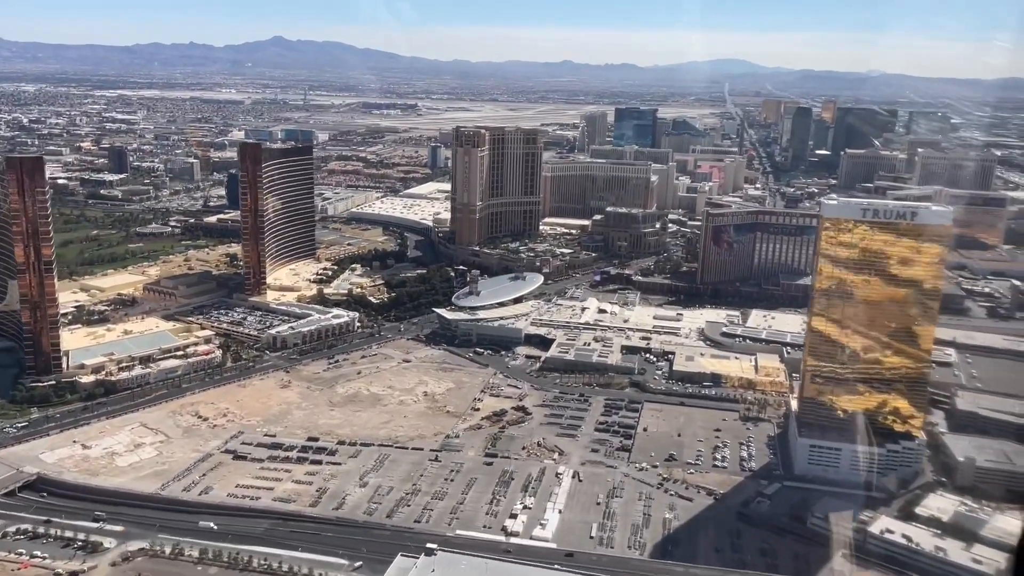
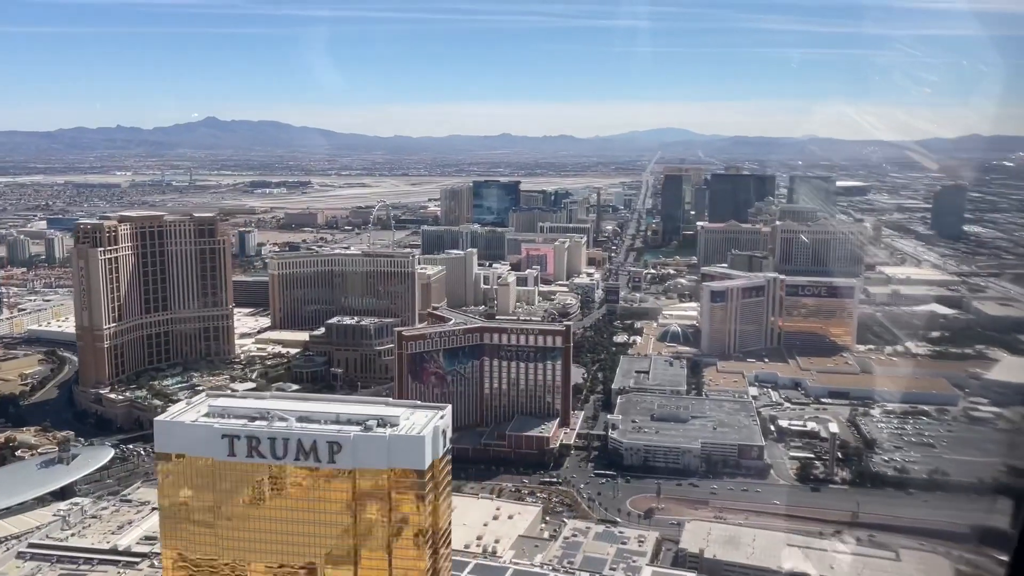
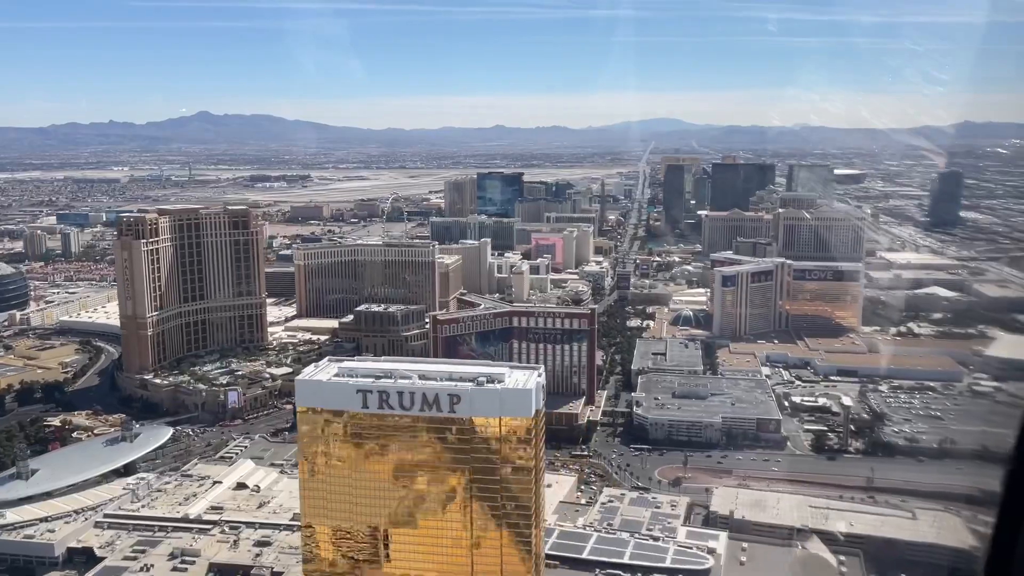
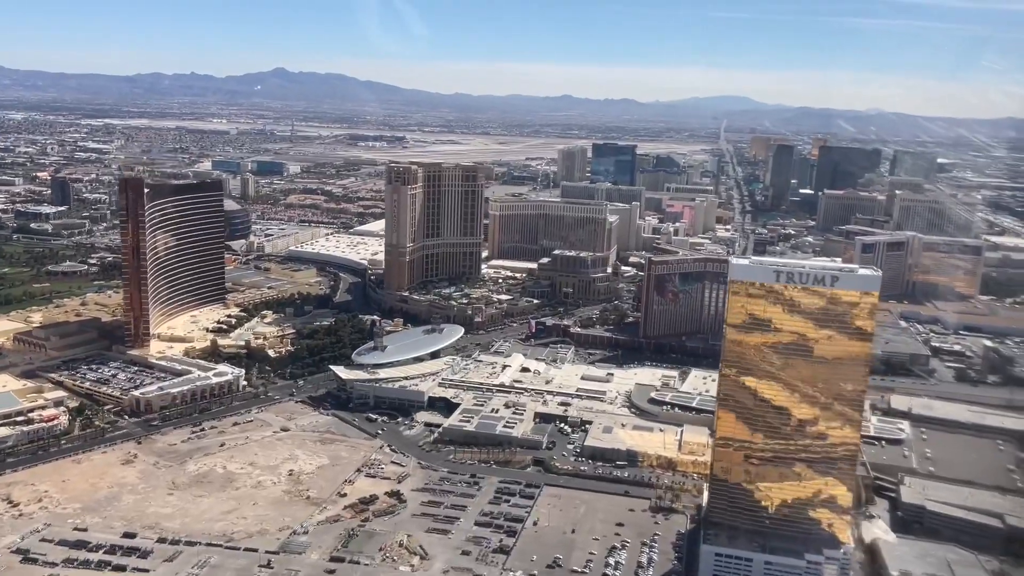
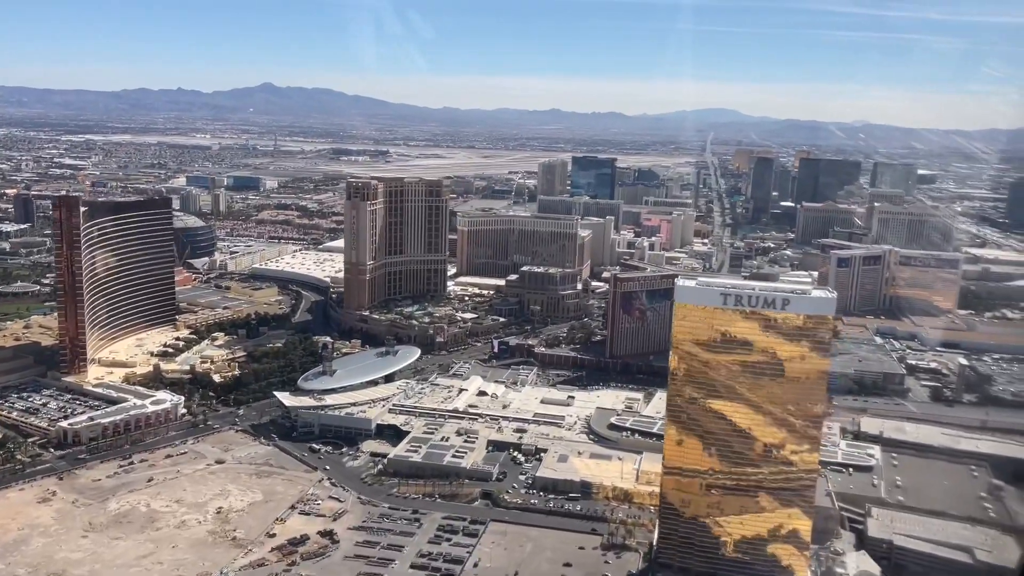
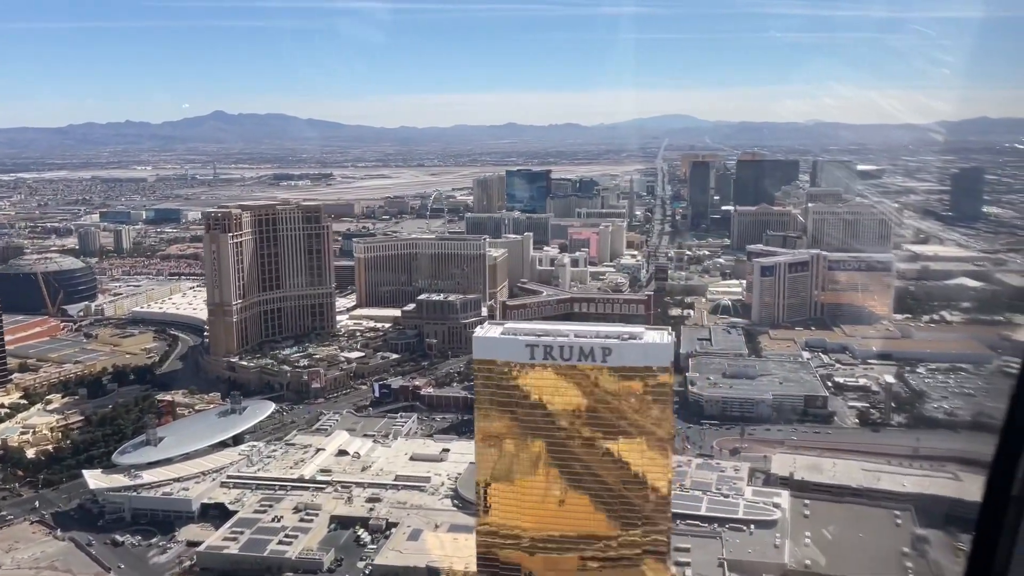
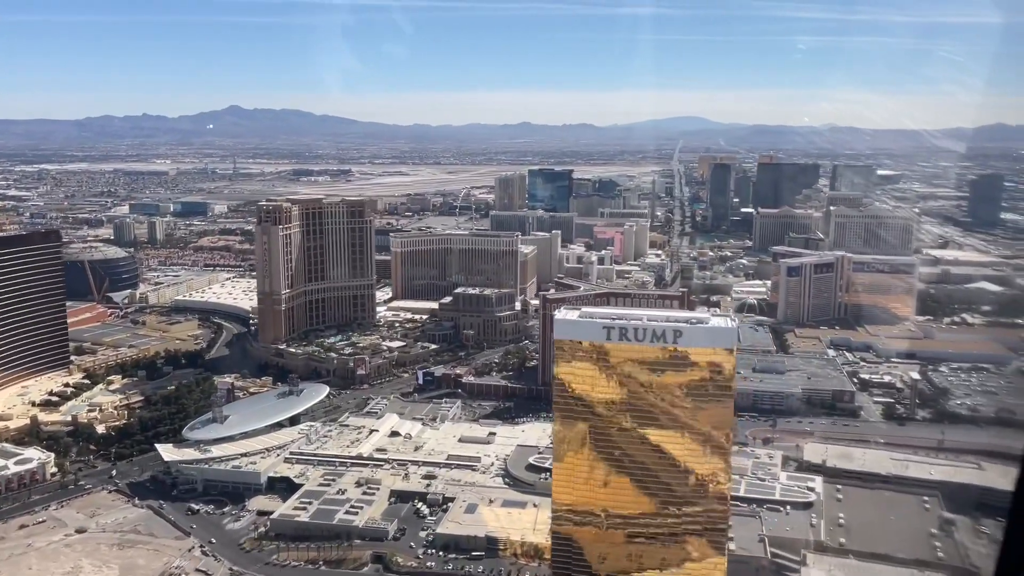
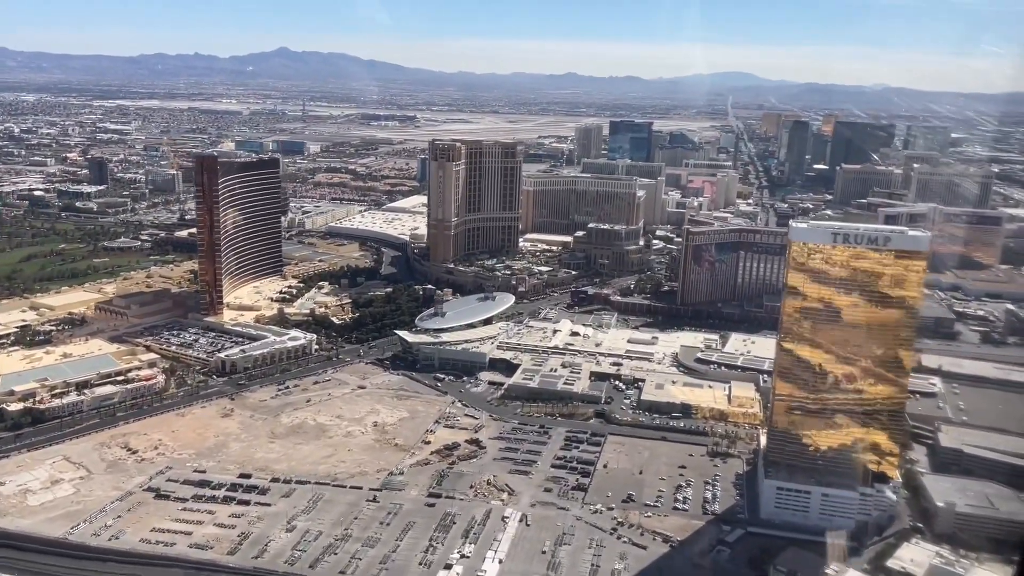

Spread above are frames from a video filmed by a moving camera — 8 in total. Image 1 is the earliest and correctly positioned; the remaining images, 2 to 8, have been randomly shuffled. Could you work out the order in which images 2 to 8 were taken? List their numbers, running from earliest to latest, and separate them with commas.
8, 4, 5, 7, 6, 3, 2
